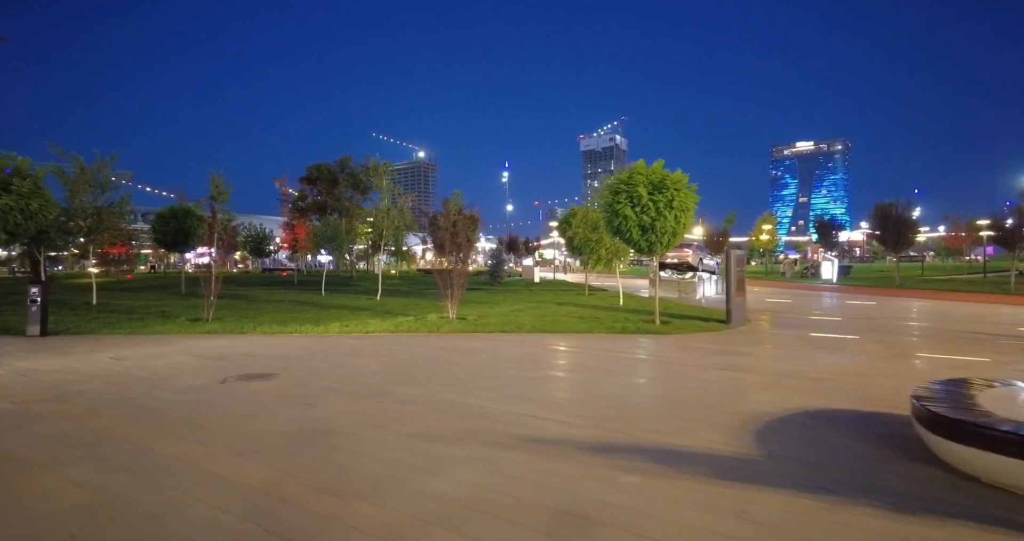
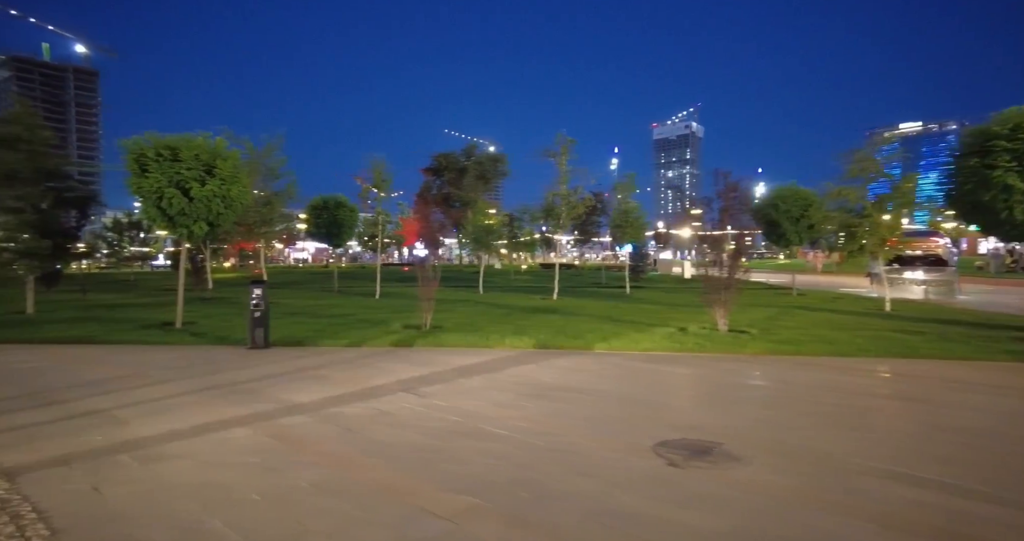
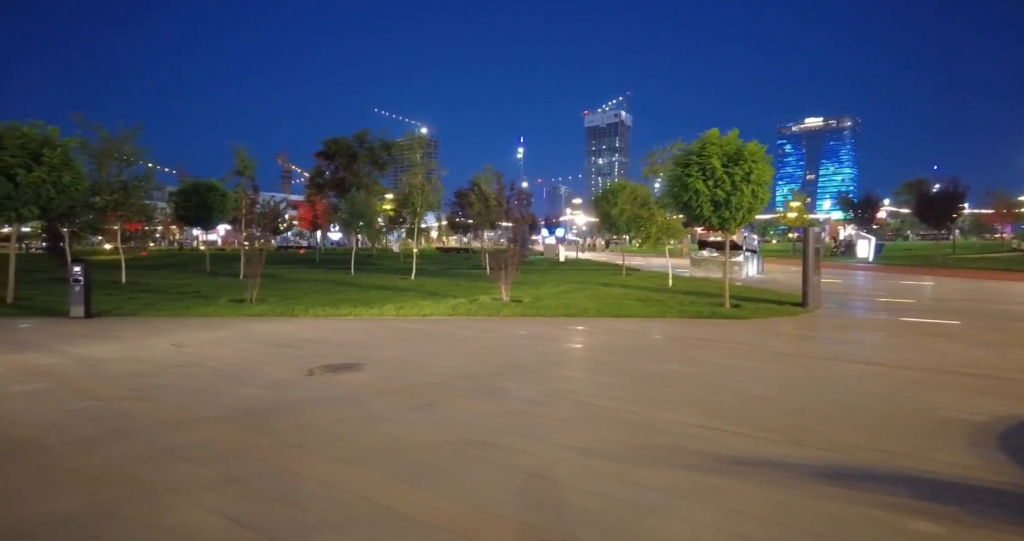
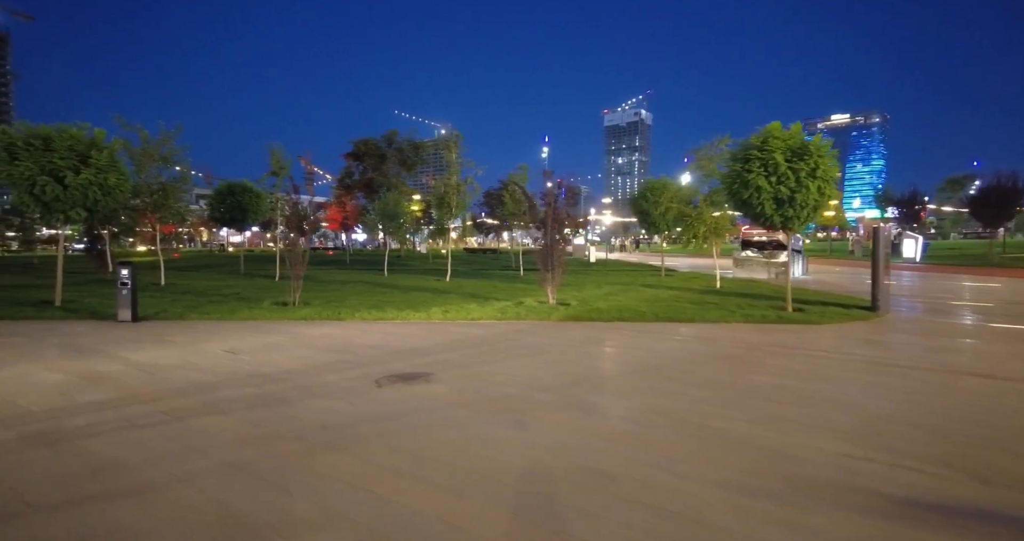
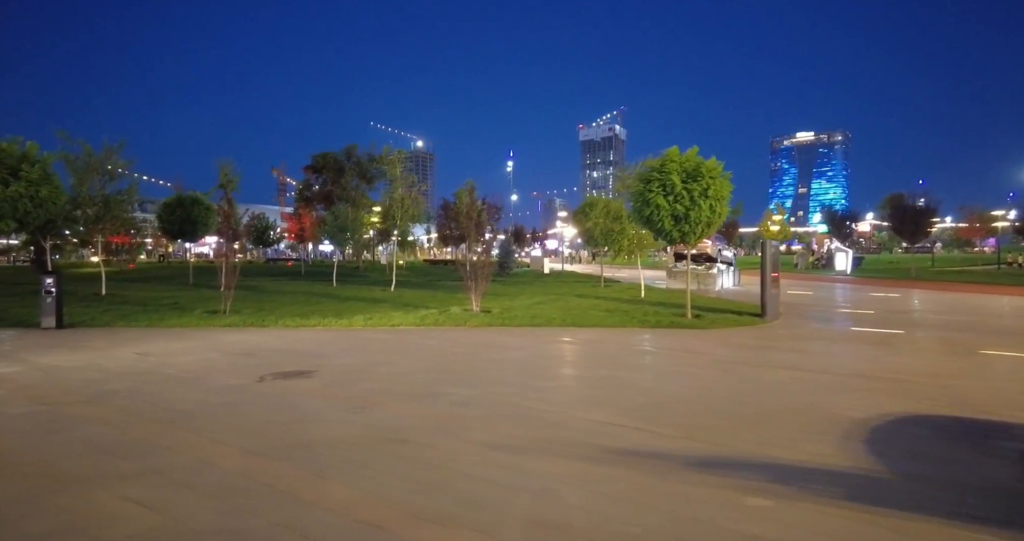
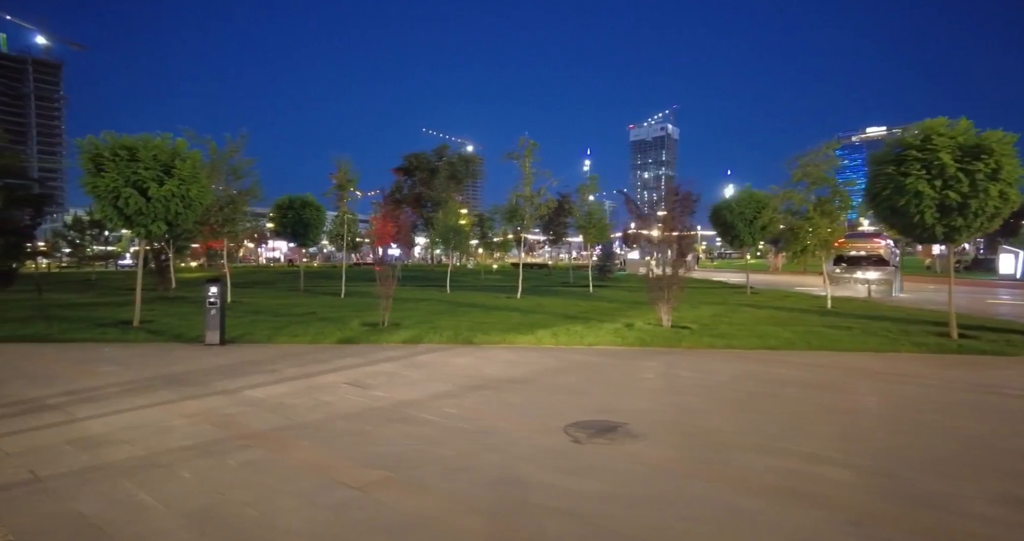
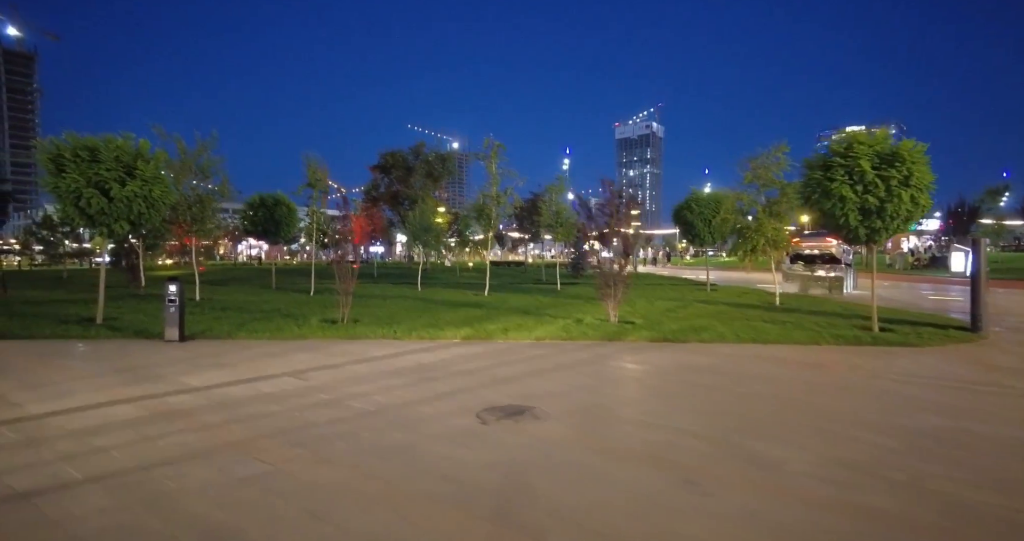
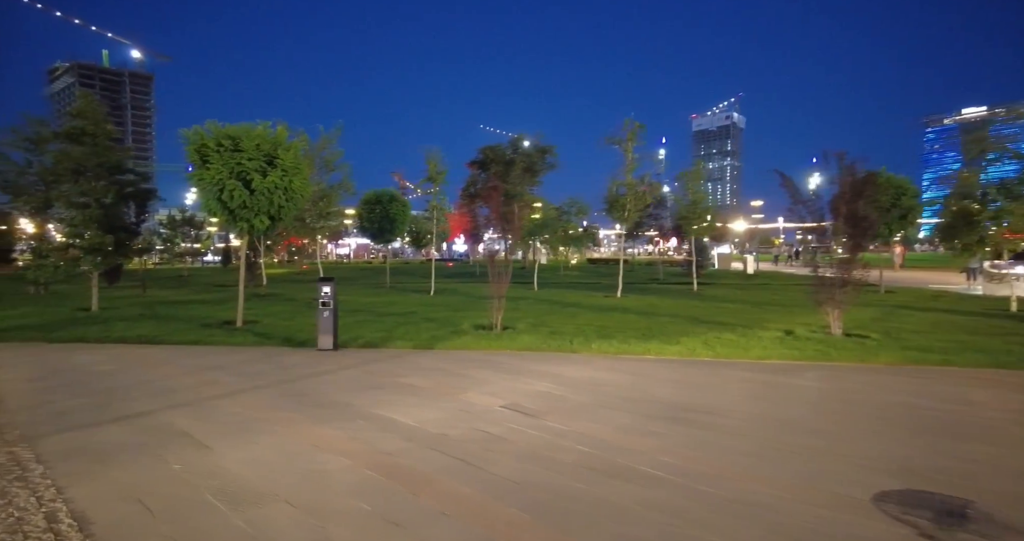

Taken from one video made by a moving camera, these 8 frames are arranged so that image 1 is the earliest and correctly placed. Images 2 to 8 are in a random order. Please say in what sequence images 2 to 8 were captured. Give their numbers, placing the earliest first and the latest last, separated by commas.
5, 3, 4, 7, 6, 2, 8
